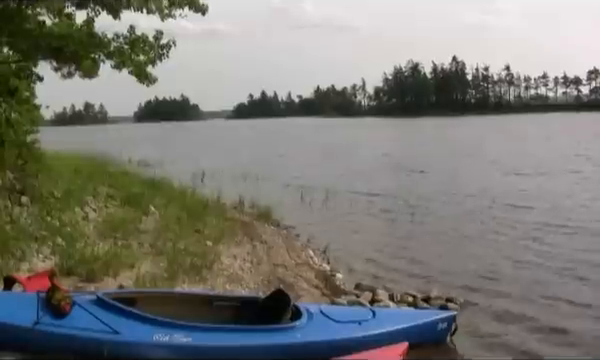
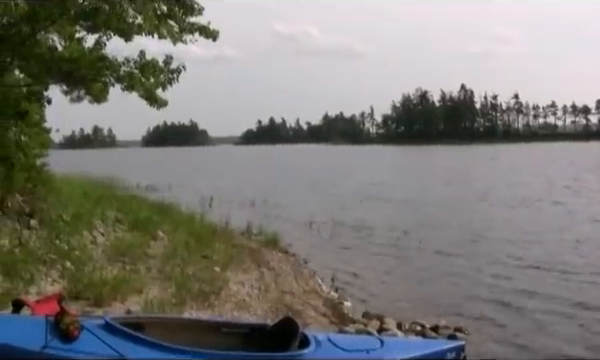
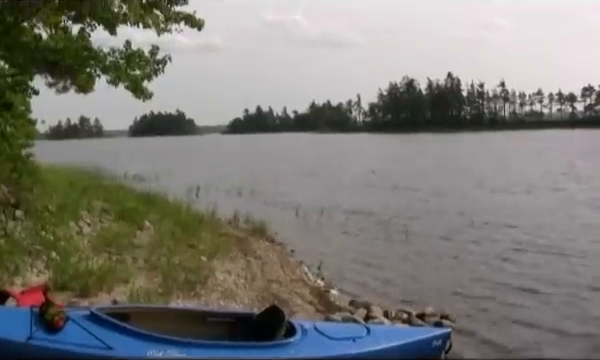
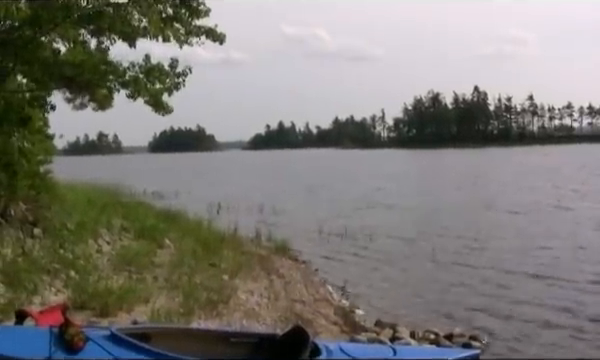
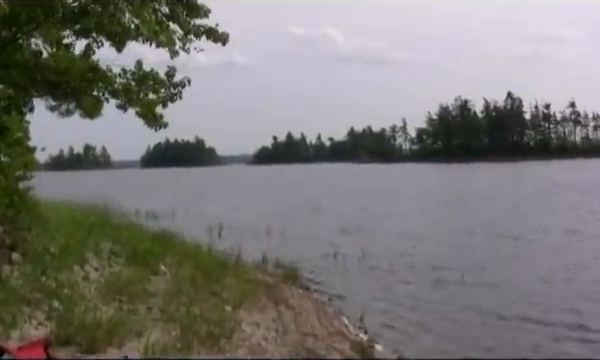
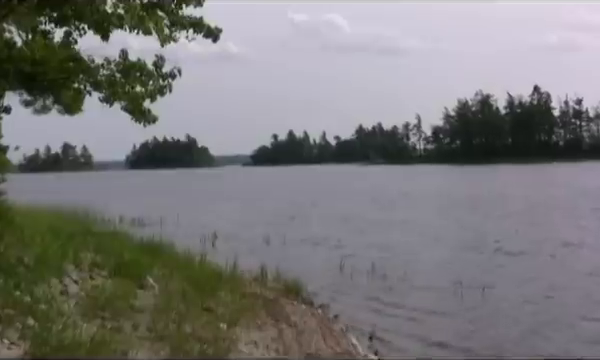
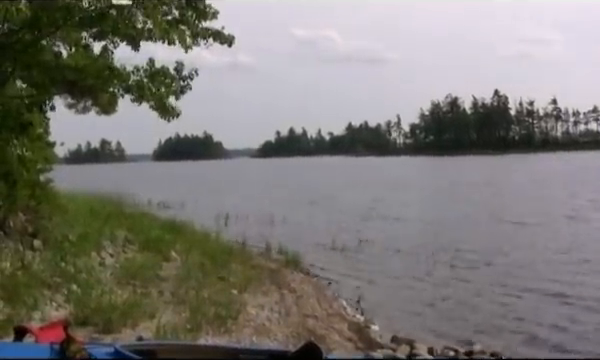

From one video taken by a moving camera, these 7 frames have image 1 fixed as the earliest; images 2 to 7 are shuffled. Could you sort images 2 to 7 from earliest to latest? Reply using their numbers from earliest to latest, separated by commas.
3, 2, 4, 7, 5, 6
